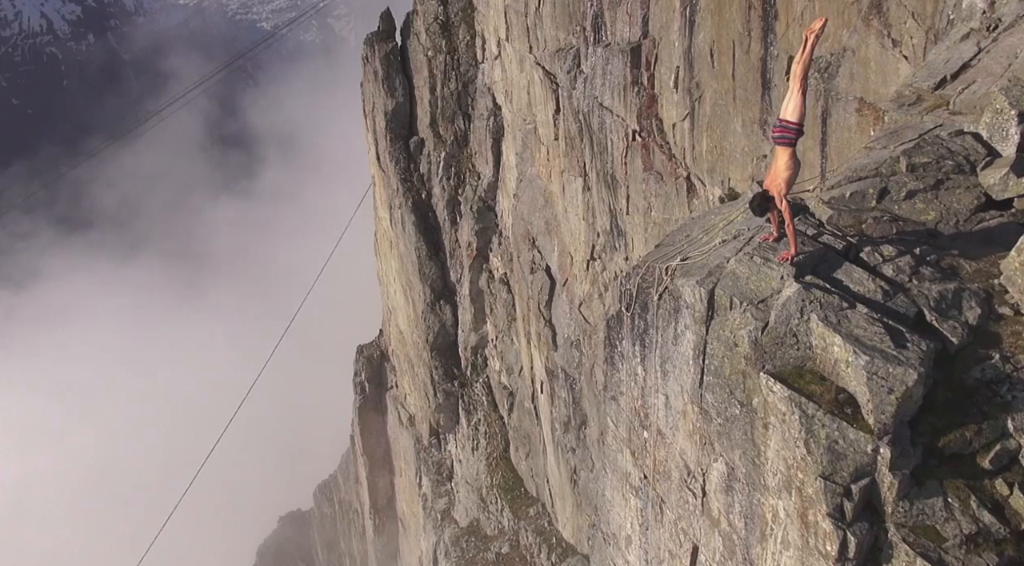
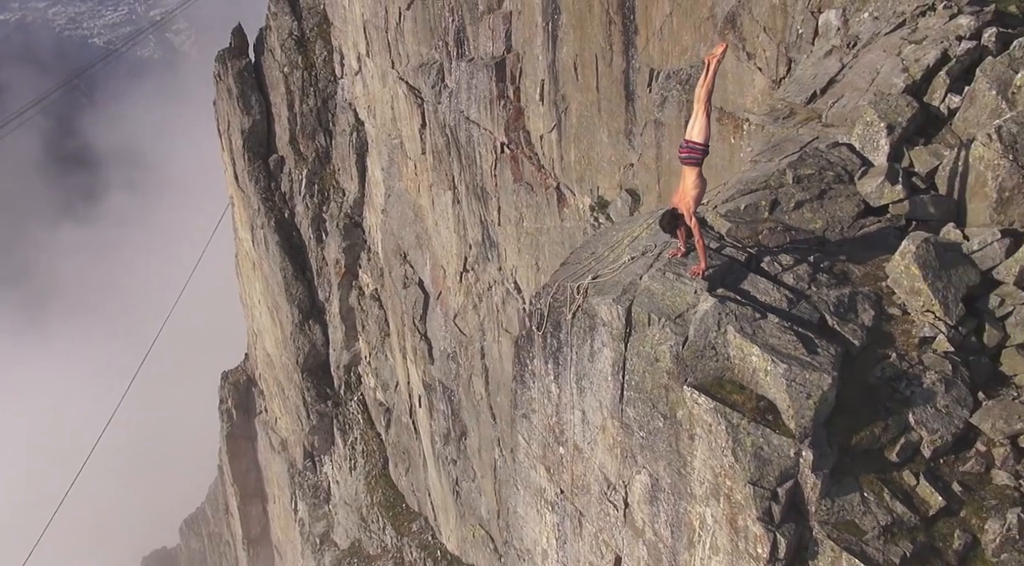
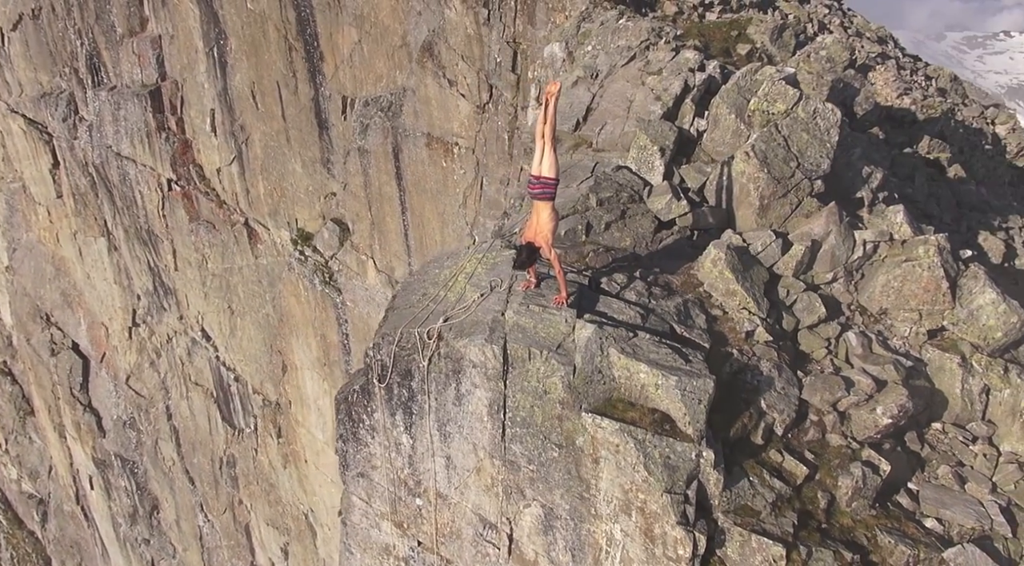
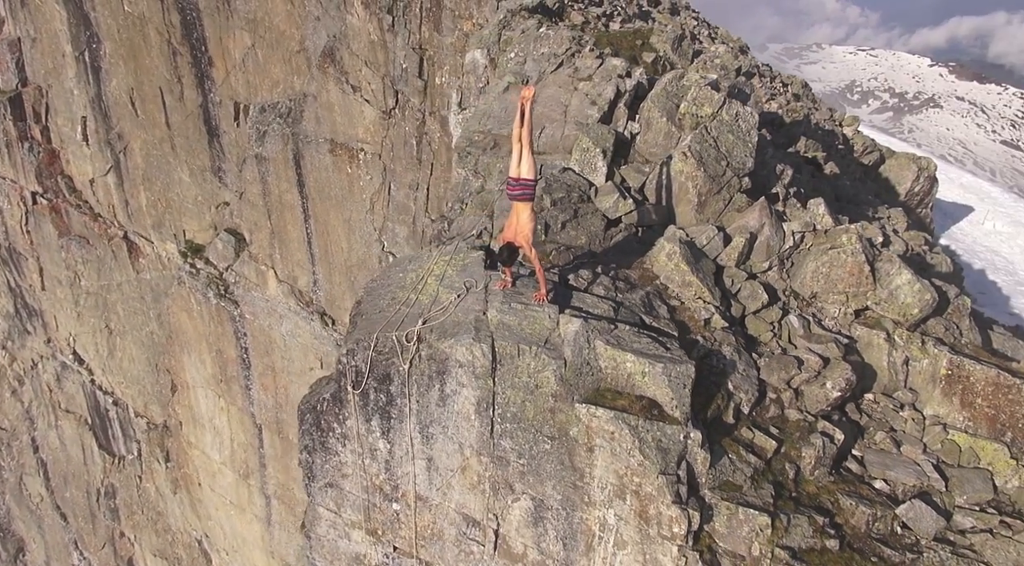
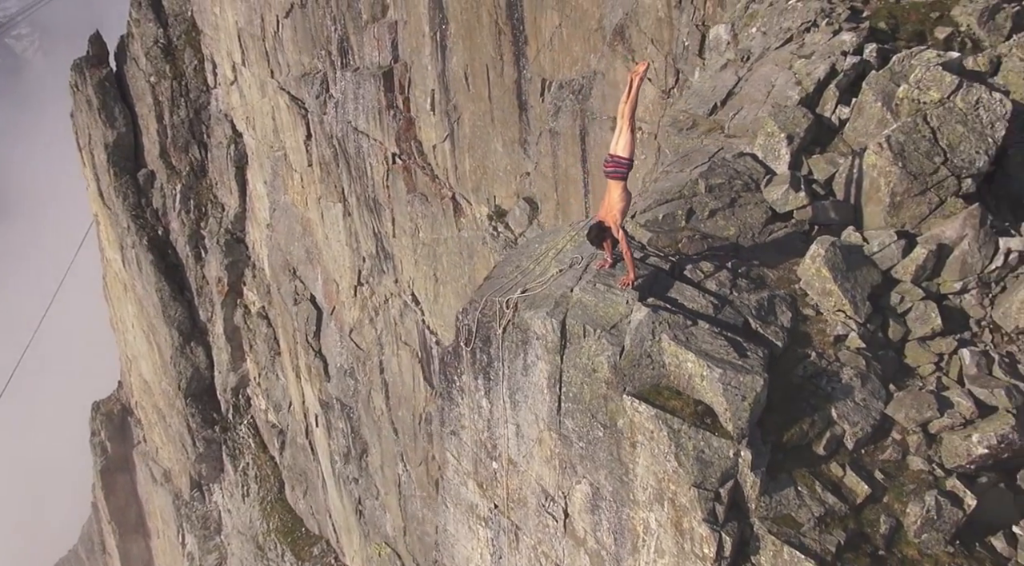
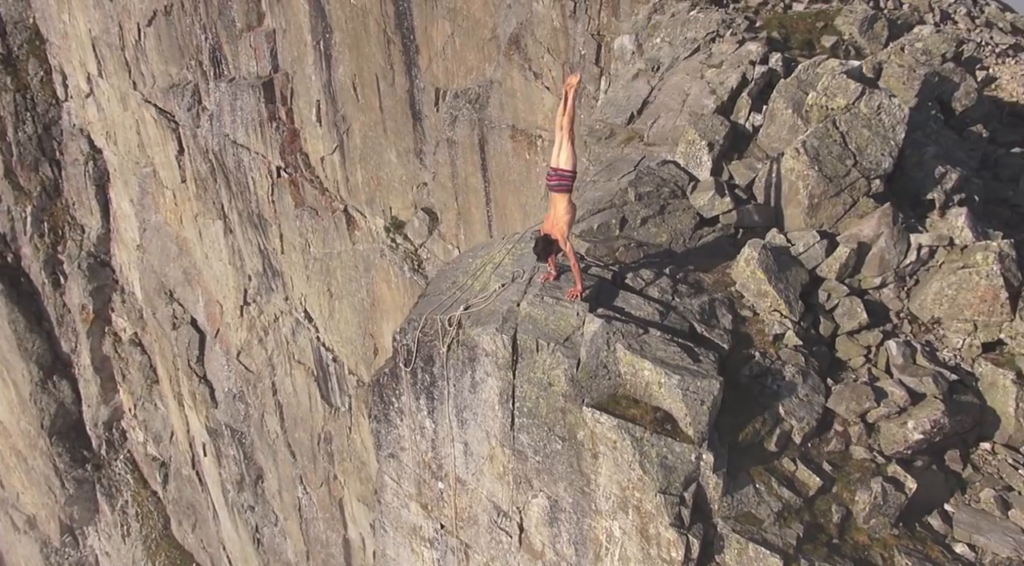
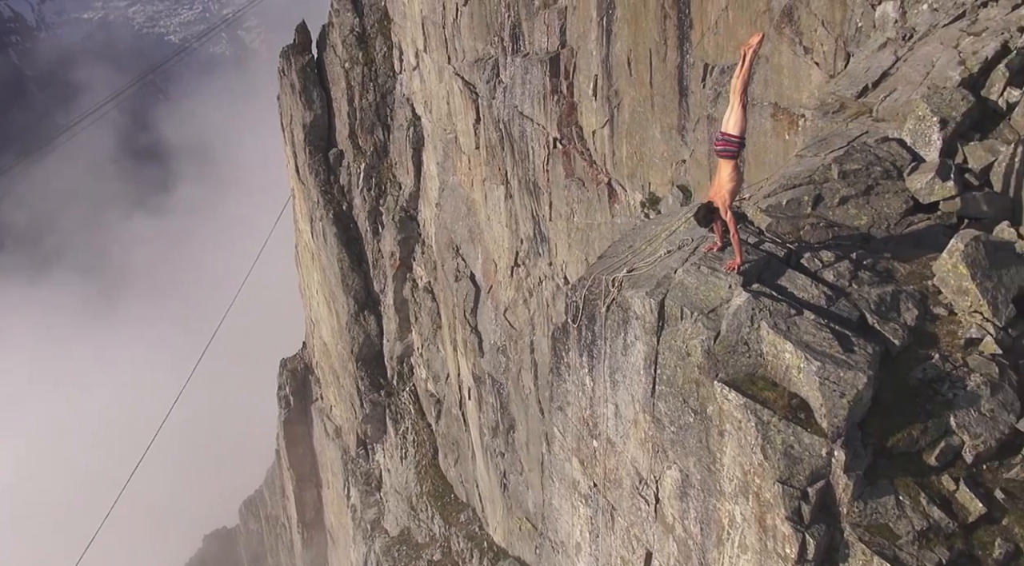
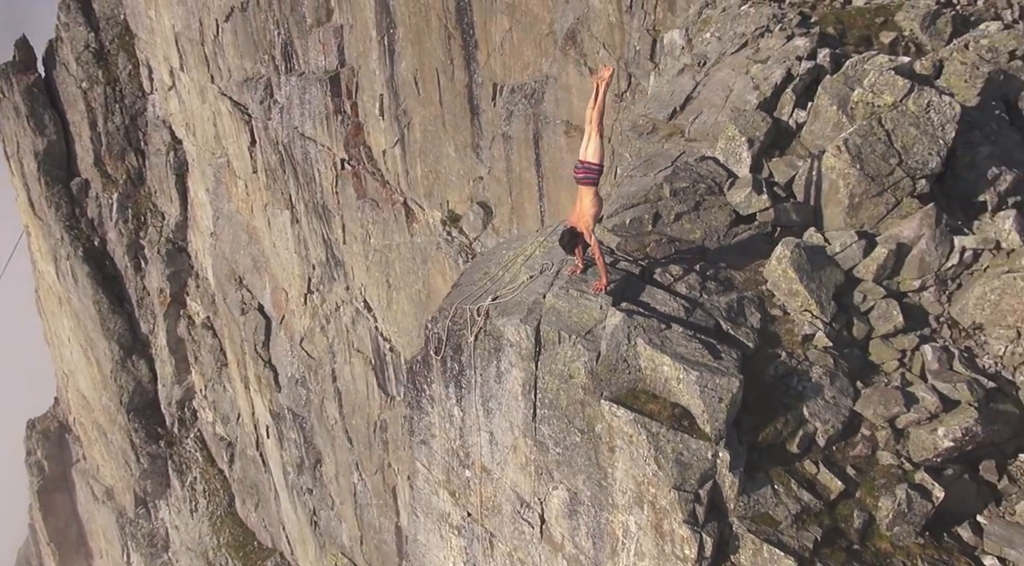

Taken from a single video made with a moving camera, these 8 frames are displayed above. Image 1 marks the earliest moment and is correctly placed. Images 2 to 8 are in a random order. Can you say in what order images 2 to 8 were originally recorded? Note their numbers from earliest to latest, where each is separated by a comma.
7, 2, 5, 8, 6, 3, 4
